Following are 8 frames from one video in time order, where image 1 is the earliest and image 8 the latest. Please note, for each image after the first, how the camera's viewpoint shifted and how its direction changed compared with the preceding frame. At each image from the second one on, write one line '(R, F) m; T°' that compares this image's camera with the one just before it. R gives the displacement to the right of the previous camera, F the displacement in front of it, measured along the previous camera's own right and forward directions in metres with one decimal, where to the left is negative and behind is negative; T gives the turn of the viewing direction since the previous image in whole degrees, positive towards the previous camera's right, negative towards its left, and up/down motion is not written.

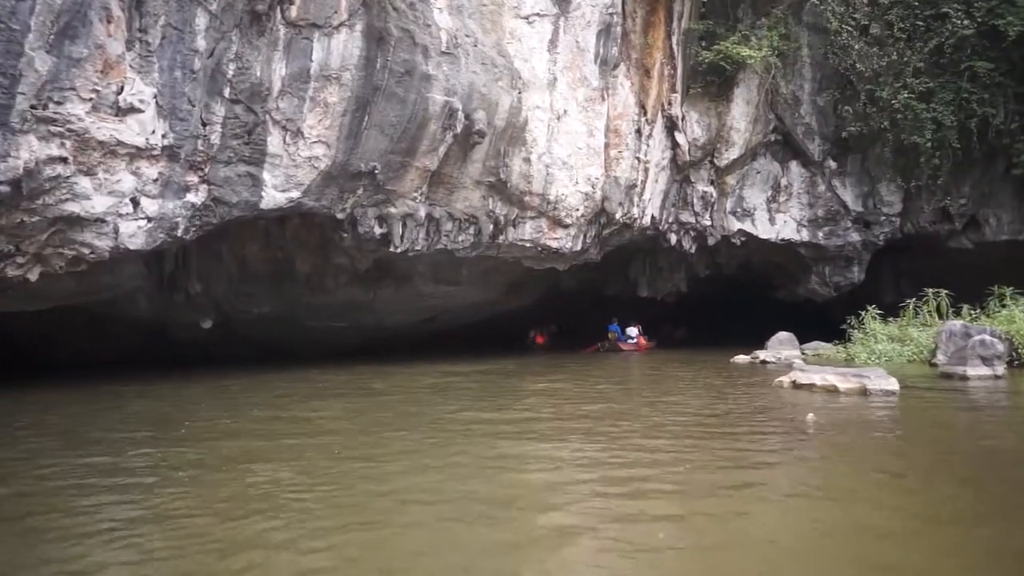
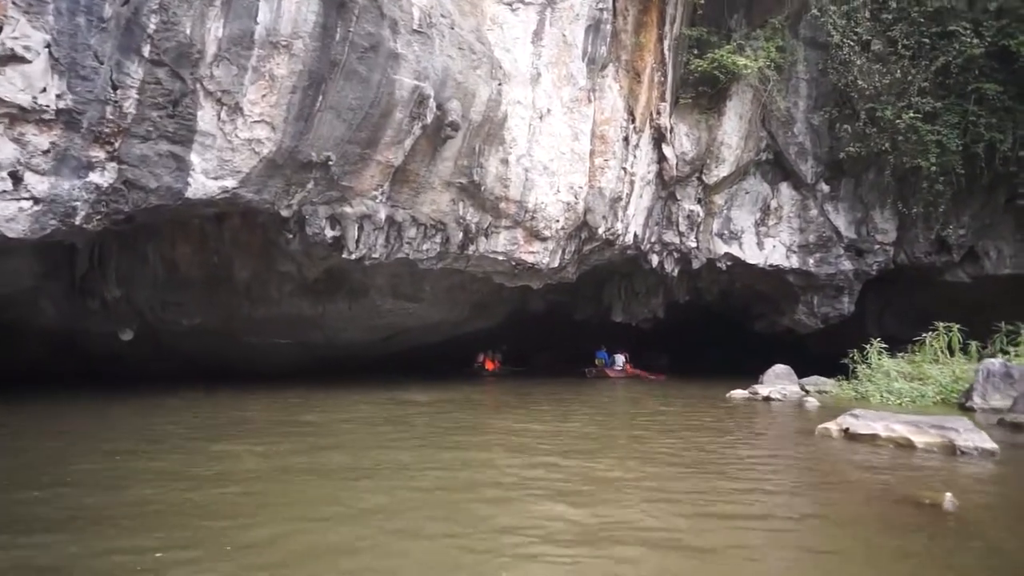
(-0.1, +1.3) m; +3°
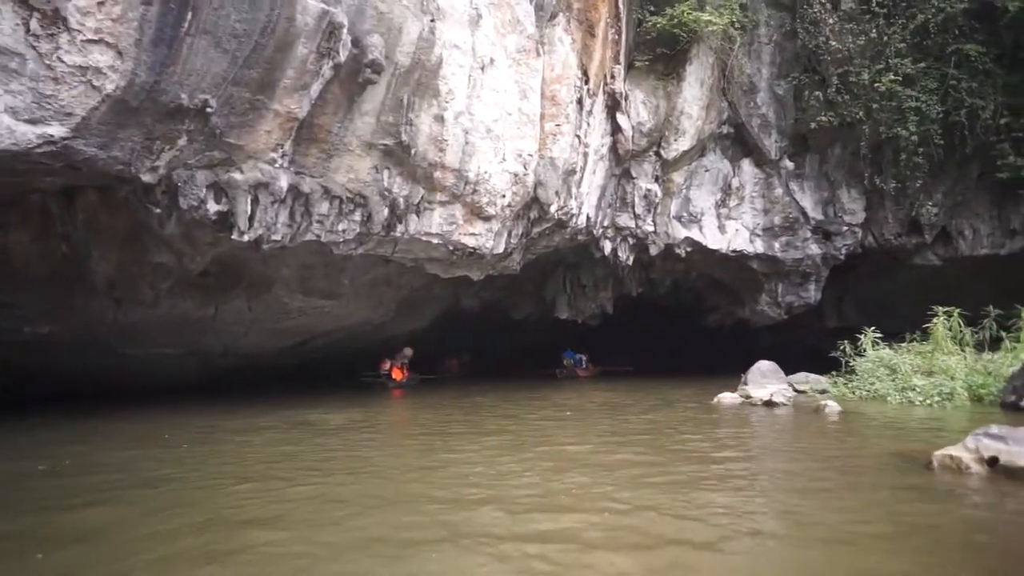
(-0.2, +1.9) m; +6°
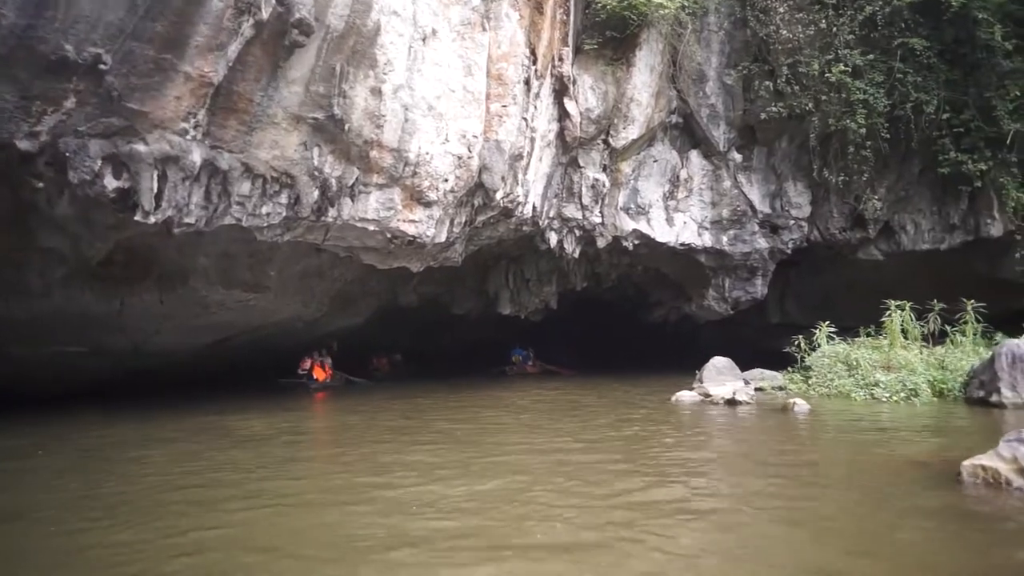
(-0.1, +0.6) m; +5°
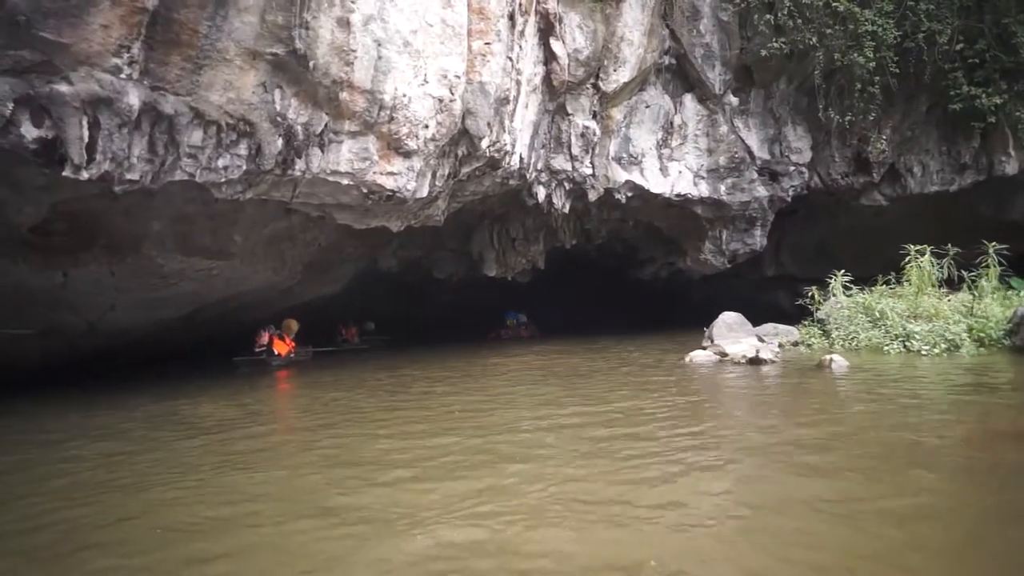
(-0.2, +0.8) m; +2°
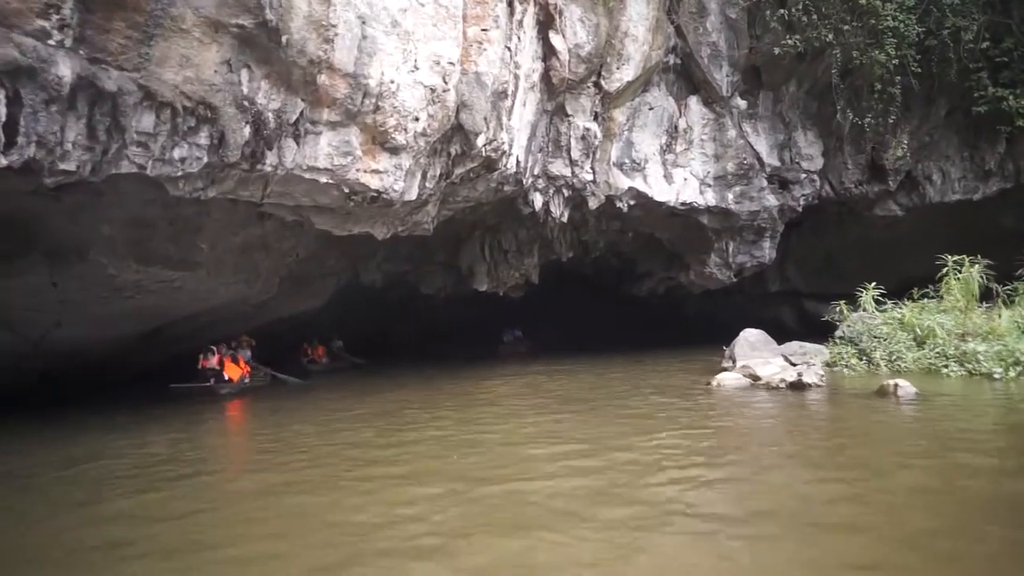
(-0.2, +0.9) m; +1°
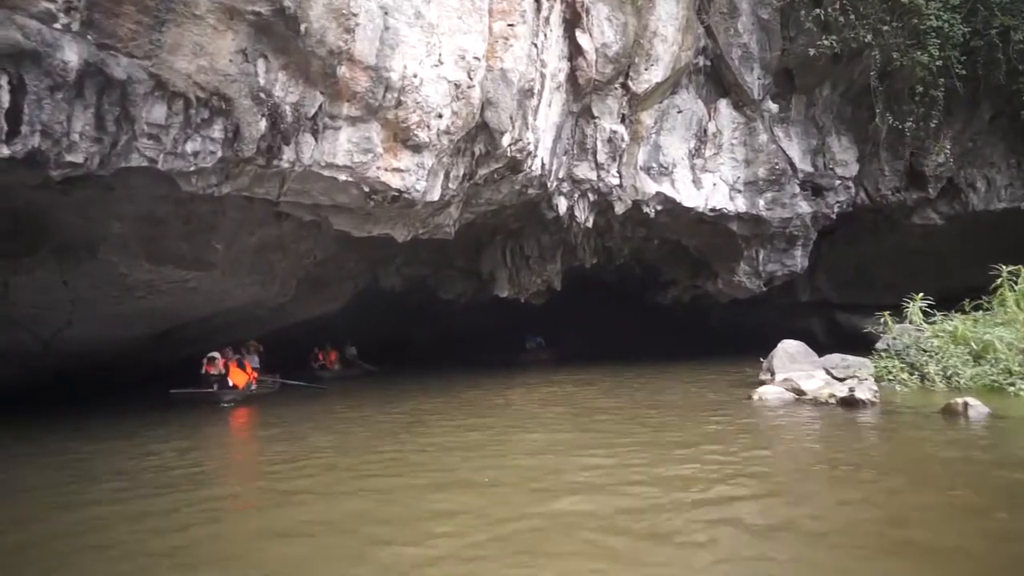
(-0.1, +0.3) m; -1°
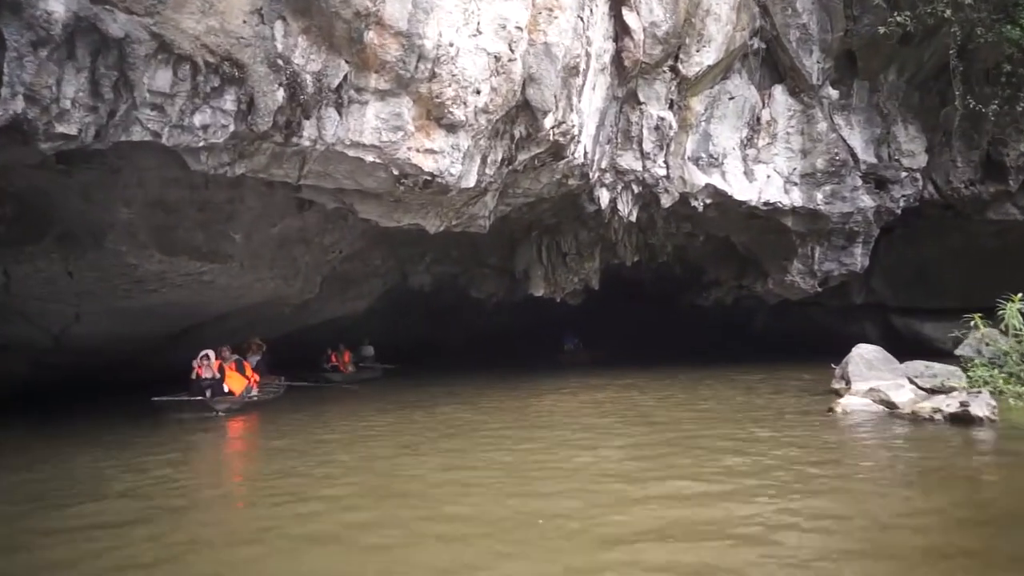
(-0.1, +0.6) m; -2°
